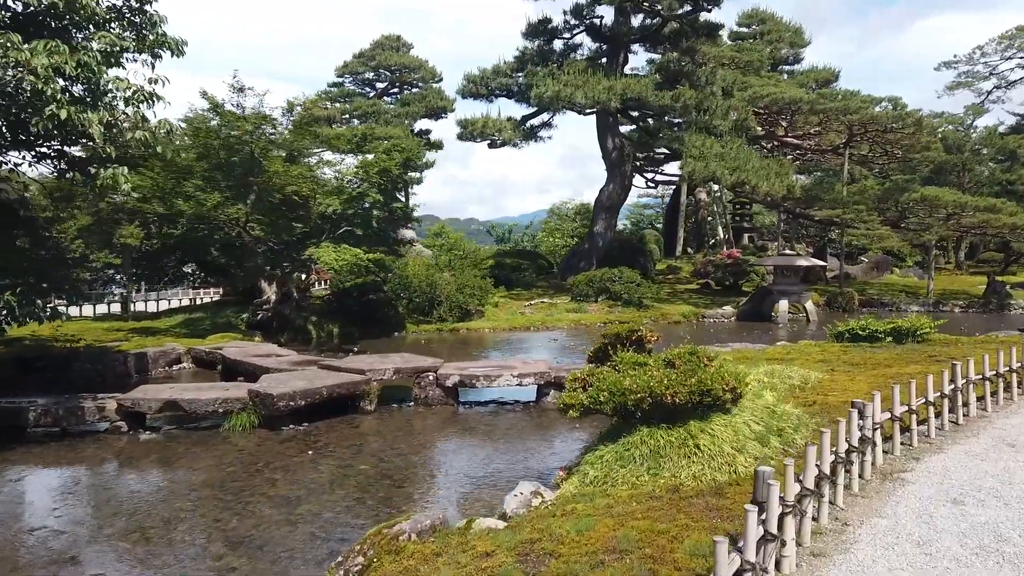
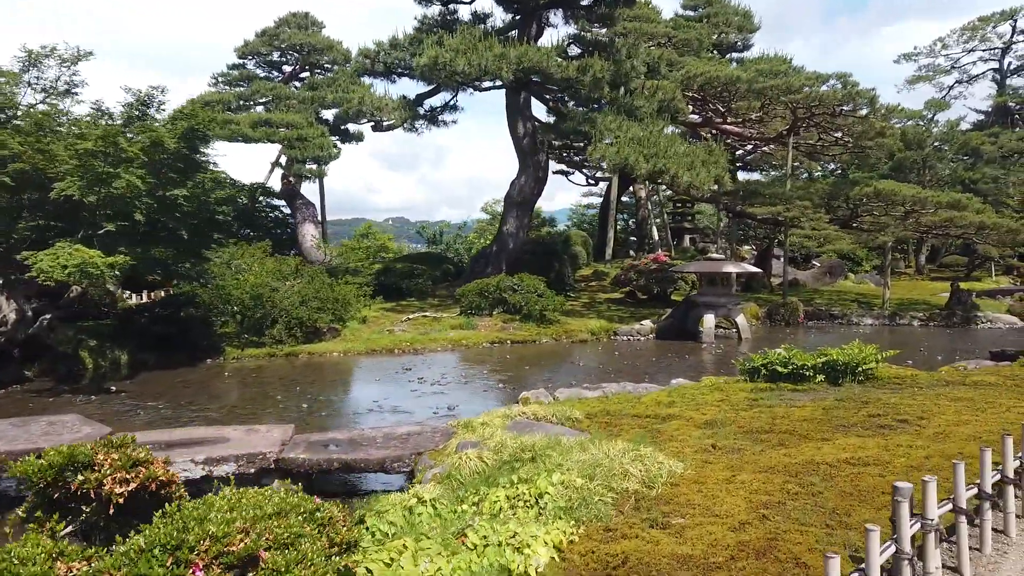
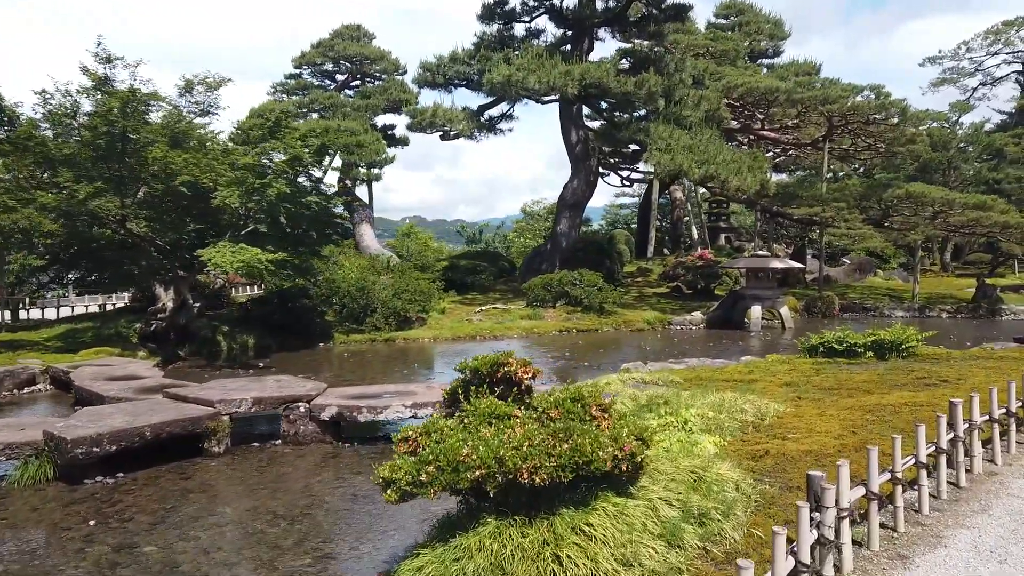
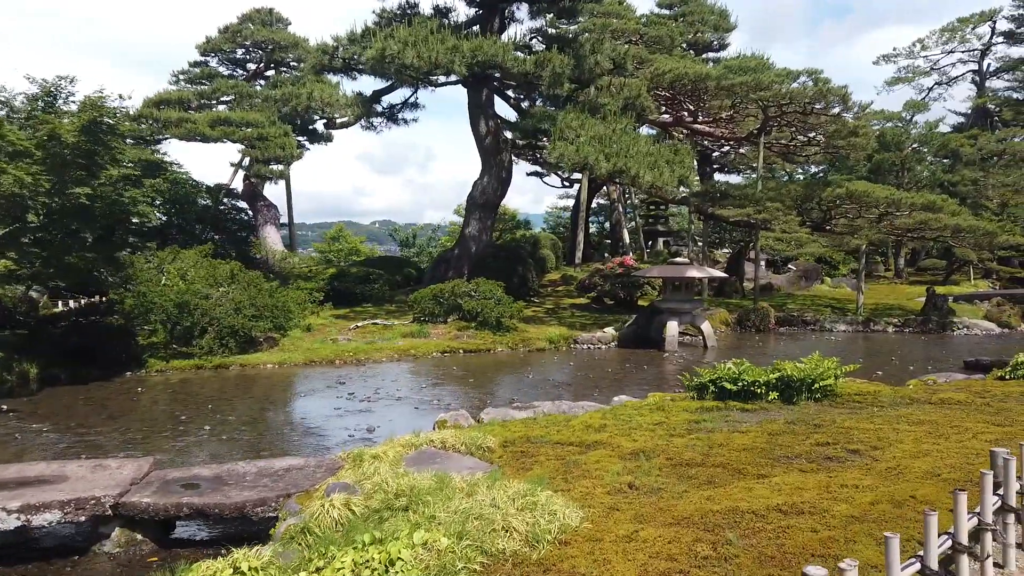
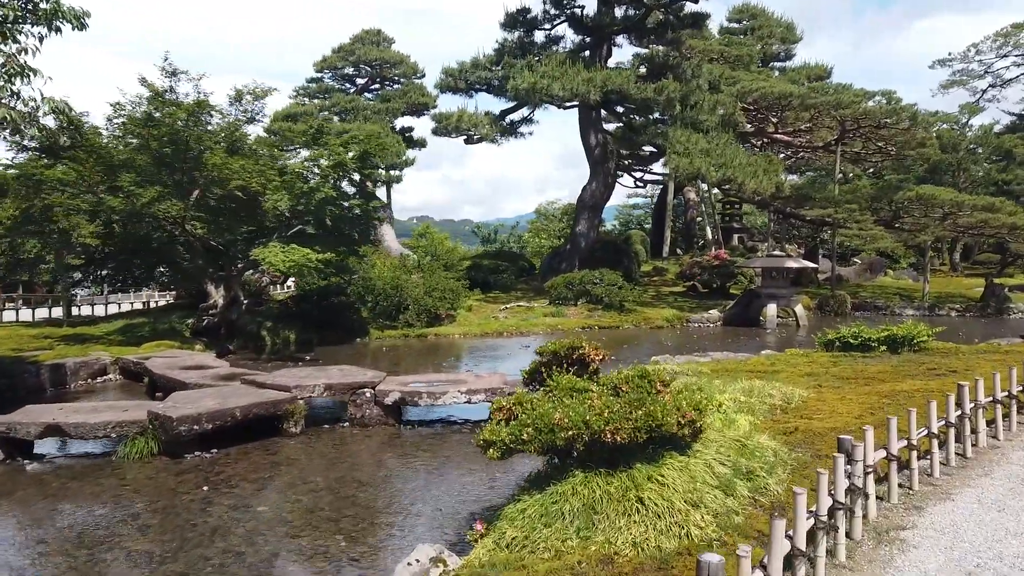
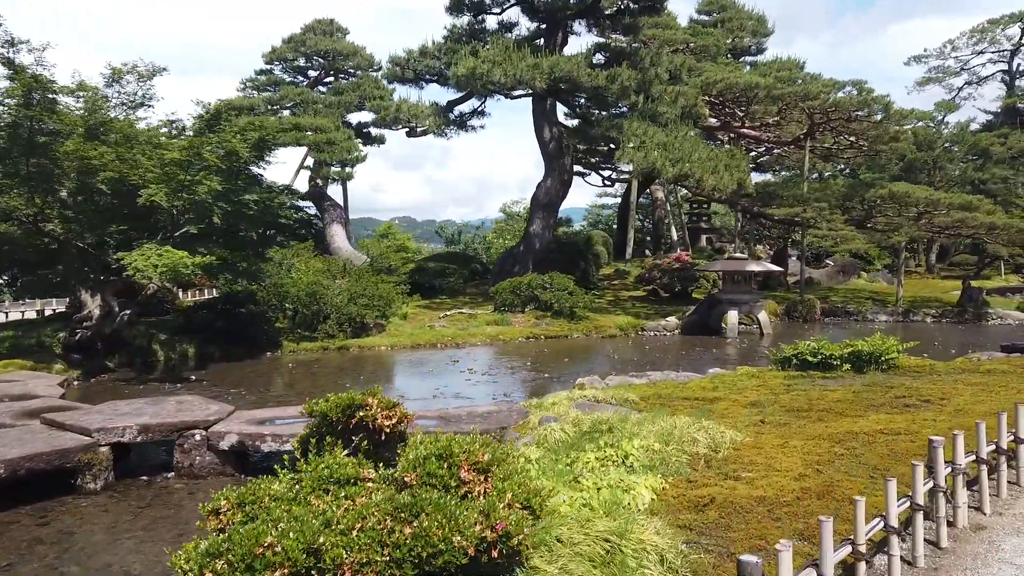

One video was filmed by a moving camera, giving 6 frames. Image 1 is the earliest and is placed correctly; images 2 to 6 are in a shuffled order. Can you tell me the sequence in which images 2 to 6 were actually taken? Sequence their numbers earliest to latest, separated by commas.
5, 3, 6, 2, 4
